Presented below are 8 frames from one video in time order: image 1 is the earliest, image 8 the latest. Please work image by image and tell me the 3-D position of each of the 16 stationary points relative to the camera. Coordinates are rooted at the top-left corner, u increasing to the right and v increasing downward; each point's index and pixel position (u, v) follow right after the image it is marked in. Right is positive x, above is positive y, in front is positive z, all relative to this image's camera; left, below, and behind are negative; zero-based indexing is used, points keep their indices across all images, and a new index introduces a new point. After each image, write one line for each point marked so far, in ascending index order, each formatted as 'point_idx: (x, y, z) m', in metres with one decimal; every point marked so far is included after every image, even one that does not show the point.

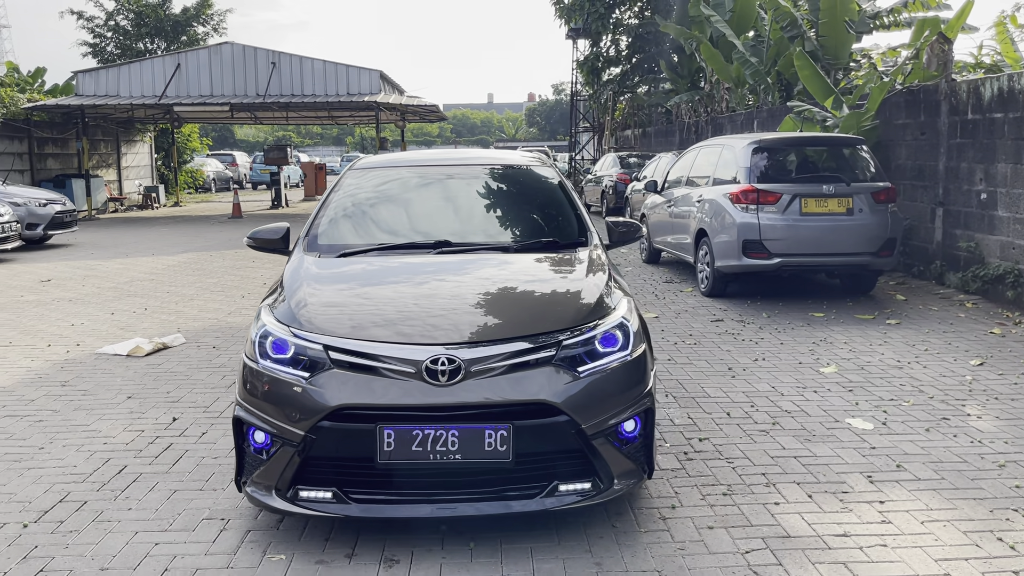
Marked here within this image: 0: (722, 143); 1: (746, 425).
0: (+2.3, +1.6, +9.9) m
1: (+1.3, -0.8, +5.0) m
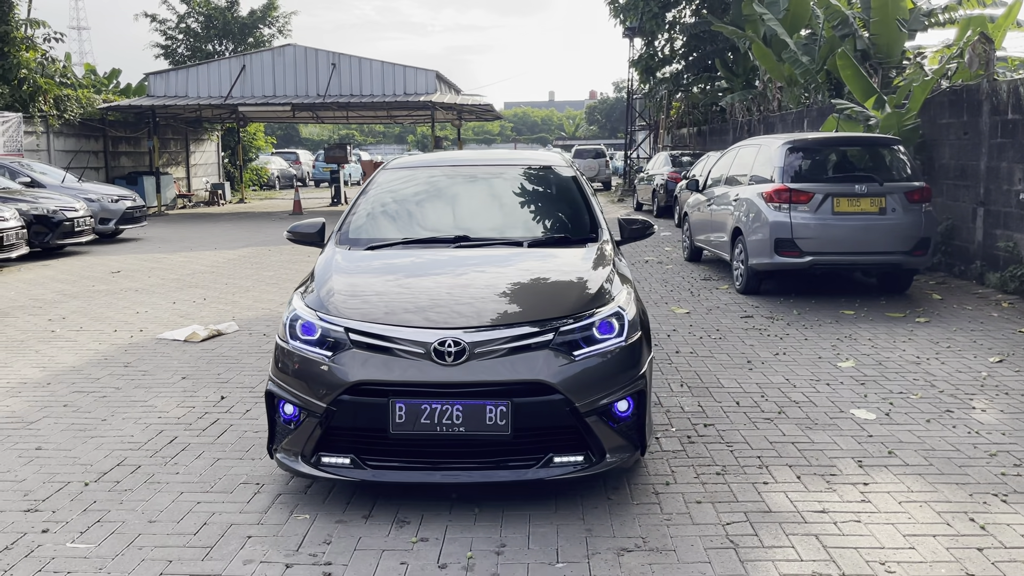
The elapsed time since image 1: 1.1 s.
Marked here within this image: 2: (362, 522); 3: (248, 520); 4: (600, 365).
0: (+2.8, +1.6, +10.0) m
1: (+1.4, -0.7, +5.2) m
2: (-0.6, -1.0, +3.7) m
3: (-1.1, -1.0, +3.8) m
4: (+0.4, -0.3, +3.8) m
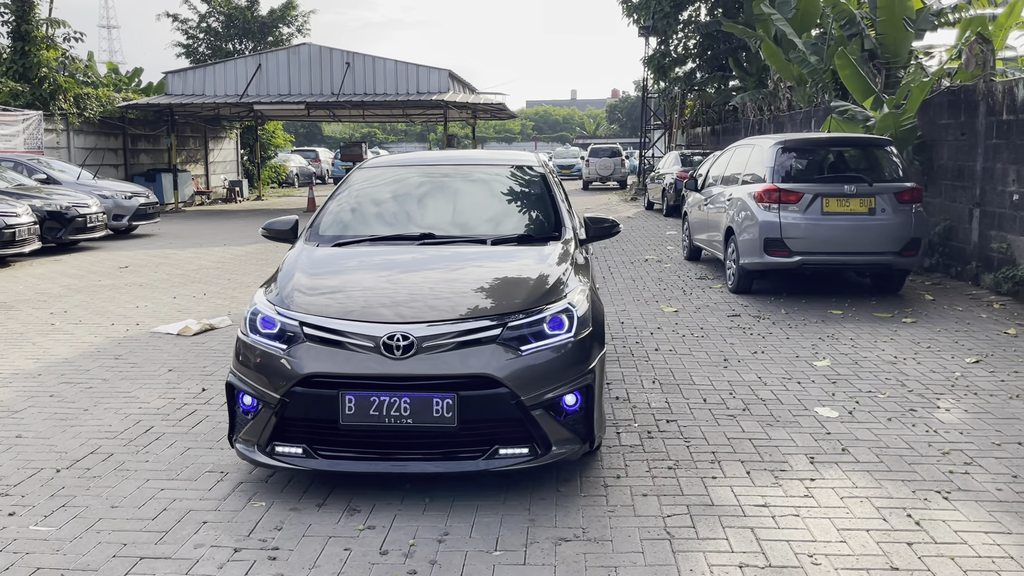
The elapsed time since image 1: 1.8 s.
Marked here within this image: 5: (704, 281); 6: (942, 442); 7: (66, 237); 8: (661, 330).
0: (+2.7, +1.6, +10.1) m
1: (+1.2, -0.7, +5.3) m
2: (-0.9, -1.0, +3.9) m
3: (-1.4, -1.0, +3.9) m
4: (+0.2, -0.3, +3.9) m
5: (+2.3, +0.1, +10.5) m
6: (+2.3, -0.8, +4.7) m
7: (-7.2, +0.8, +14.2) m
8: (+1.3, -0.4, +7.8) m
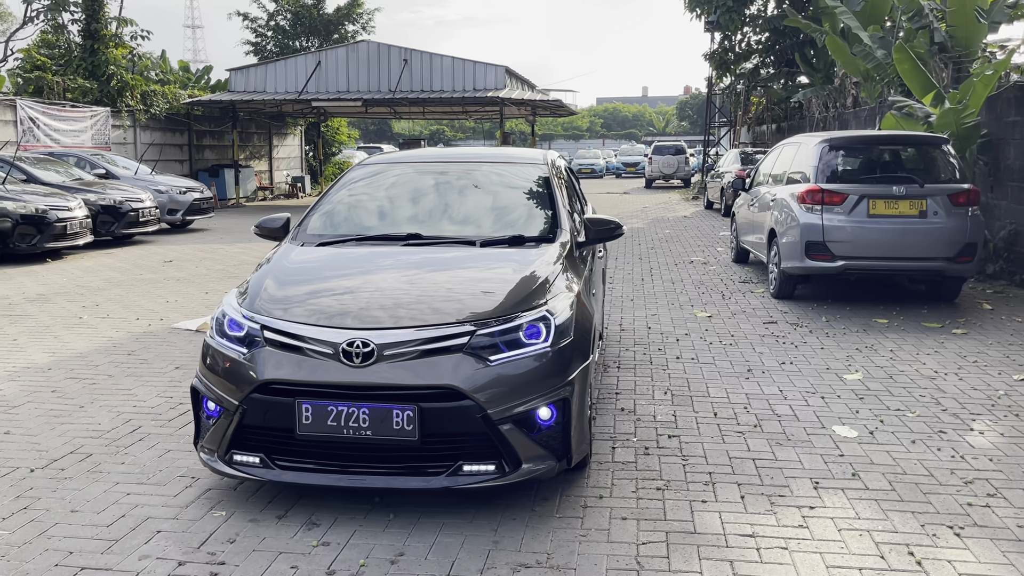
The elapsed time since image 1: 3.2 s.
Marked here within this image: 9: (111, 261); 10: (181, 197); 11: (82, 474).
0: (+3.1, +1.6, +9.6) m
1: (+1.2, -0.8, +5.0) m
2: (-1.0, -1.0, +3.7) m
3: (-1.5, -1.0, +3.8) m
4: (0.0, -0.3, +3.6) m
5: (+2.7, 0.0, +10.1) m
6: (+2.2, -0.9, +4.2) m
7: (-6.4, +0.9, +14.4) m
8: (+1.5, -0.4, +7.5) m
9: (-5.7, +0.4, +12.5) m
10: (-6.3, +1.7, +16.7) m
11: (-2.1, -0.9, +4.3) m
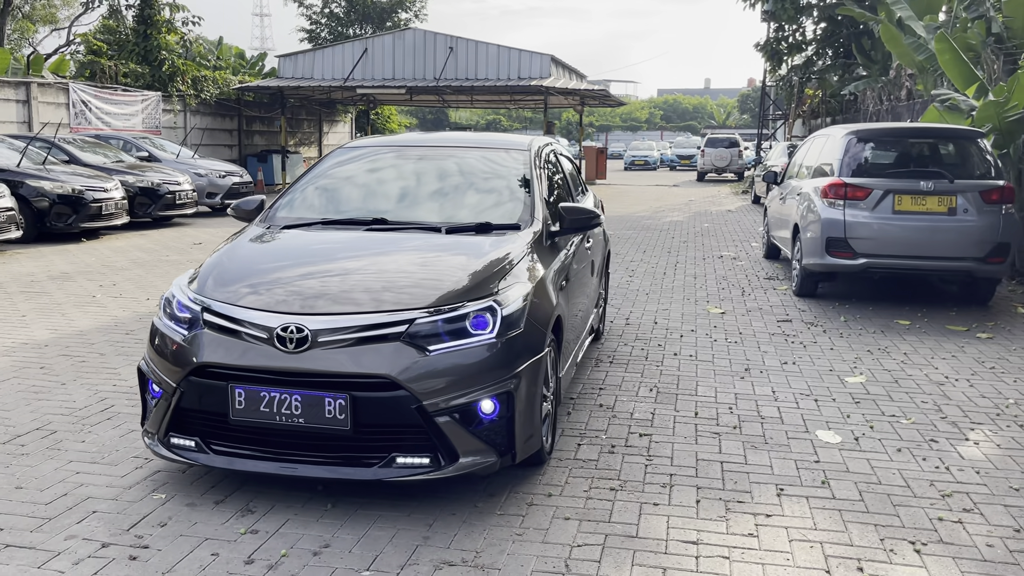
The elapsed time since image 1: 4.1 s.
0: (+3.3, +1.6, +9.2) m
1: (+1.0, -0.7, +4.8) m
2: (-1.2, -0.9, +3.6) m
3: (-1.7, -0.9, +3.8) m
4: (-0.2, -0.3, +3.5) m
5: (+2.9, +0.1, +9.7) m
6: (+2.0, -0.9, +4.0) m
7: (-5.9, +1.2, +14.7) m
8: (+1.5, -0.4, +7.2) m
9: (-5.3, +0.7, +12.7) m
10: (-5.6, +2.0, +16.9) m
11: (-2.3, -0.8, +4.3) m
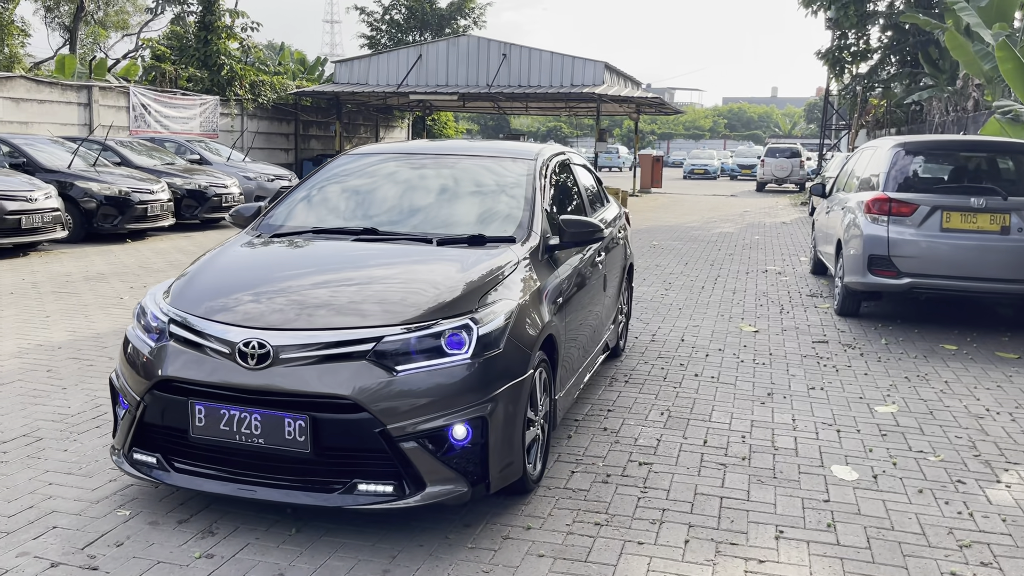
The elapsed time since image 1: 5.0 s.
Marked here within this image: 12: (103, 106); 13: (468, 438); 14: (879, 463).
0: (+3.6, +1.4, +8.8) m
1: (+1.0, -0.8, +4.5) m
2: (-1.4, -0.9, +3.5) m
3: (-1.8, -0.9, +3.7) m
4: (-0.3, -0.4, +3.3) m
5: (+3.2, -0.1, +9.3) m
6: (+1.9, -1.0, +3.6) m
7: (-5.2, +1.2, +14.9) m
8: (+1.6, -0.5, +6.9) m
9: (-4.7, +0.6, +12.9) m
10: (-4.7, +2.0, +17.1) m
11: (-2.3, -0.8, +4.2) m
12: (-8.9, +4.0, +19.2) m
13: (-0.2, -0.6, +3.4) m
14: (+1.8, -0.9, +4.4) m
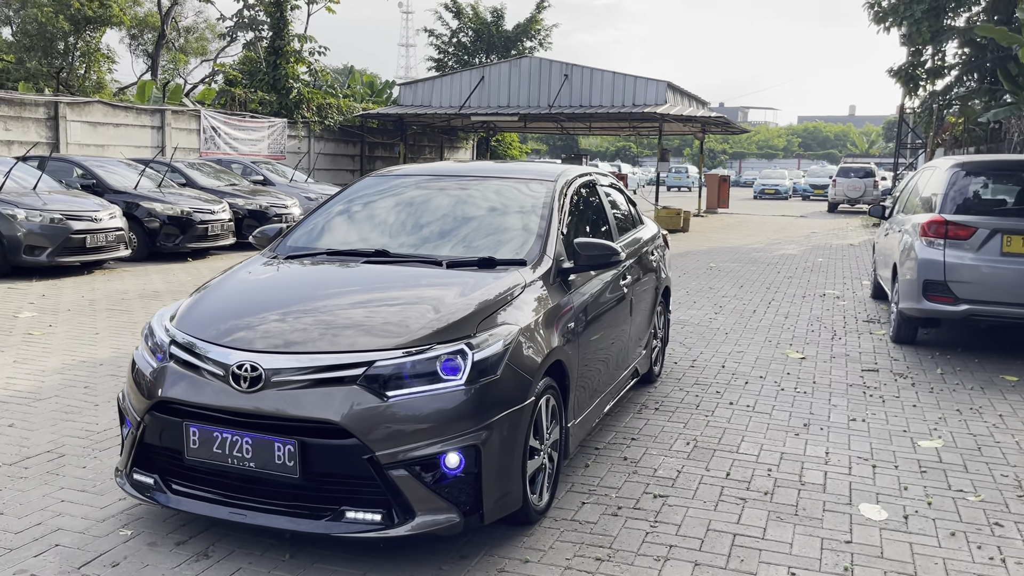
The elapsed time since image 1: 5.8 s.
0: (+4.1, +1.2, +8.4) m
1: (+1.1, -1.0, +4.3) m
2: (-1.4, -1.0, +3.5) m
3: (-1.8, -1.0, +3.7) m
4: (-0.3, -0.4, +3.2) m
5: (+3.6, -0.4, +9.0) m
6: (+1.9, -1.1, +3.4) m
7: (-4.3, +0.9, +15.2) m
8: (+1.9, -0.7, +6.7) m
9: (-4.0, +0.4, +13.1) m
10: (-3.6, +1.6, +17.4) m
11: (-2.3, -0.9, +4.3) m
12: (-7.6, +3.6, +19.9) m
13: (-0.2, -0.7, +3.3) m
14: (+1.9, -1.0, +4.2) m
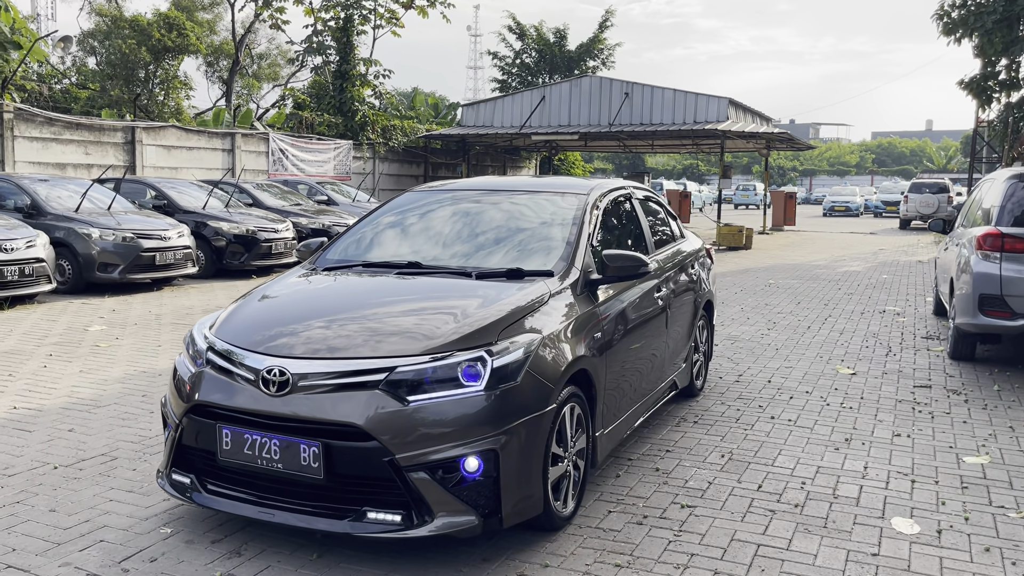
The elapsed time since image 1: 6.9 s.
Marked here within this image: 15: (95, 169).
0: (+4.5, +1.0, +8.2) m
1: (+1.2, -1.0, +4.3) m
2: (-1.3, -1.1, +3.7) m
3: (-1.7, -1.0, +3.9) m
4: (-0.3, -0.5, +3.3) m
5: (+4.1, -0.5, +8.7) m
6: (+1.9, -1.1, +3.3) m
7: (-3.3, +0.6, +15.6) m
8: (+2.2, -0.8, +6.6) m
9: (-3.2, +0.1, +13.5) m
10: (-2.4, +1.3, +17.7) m
11: (-2.1, -1.0, +4.5) m
12: (-6.2, +3.2, +20.6) m
13: (-0.1, -0.7, +3.4) m
14: (+2.0, -1.1, +4.1) m
15: (-7.9, +2.3, +16.8) m
